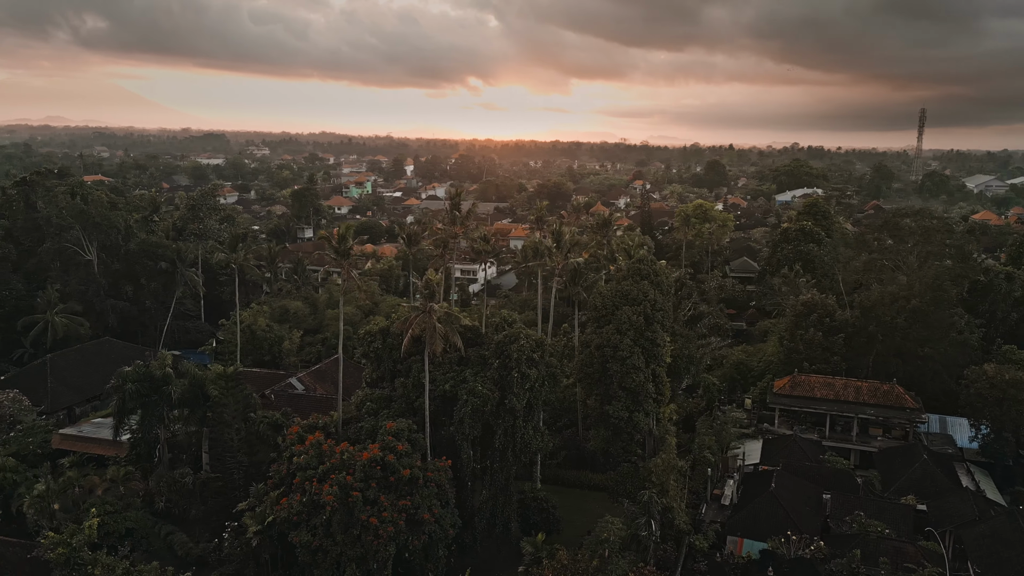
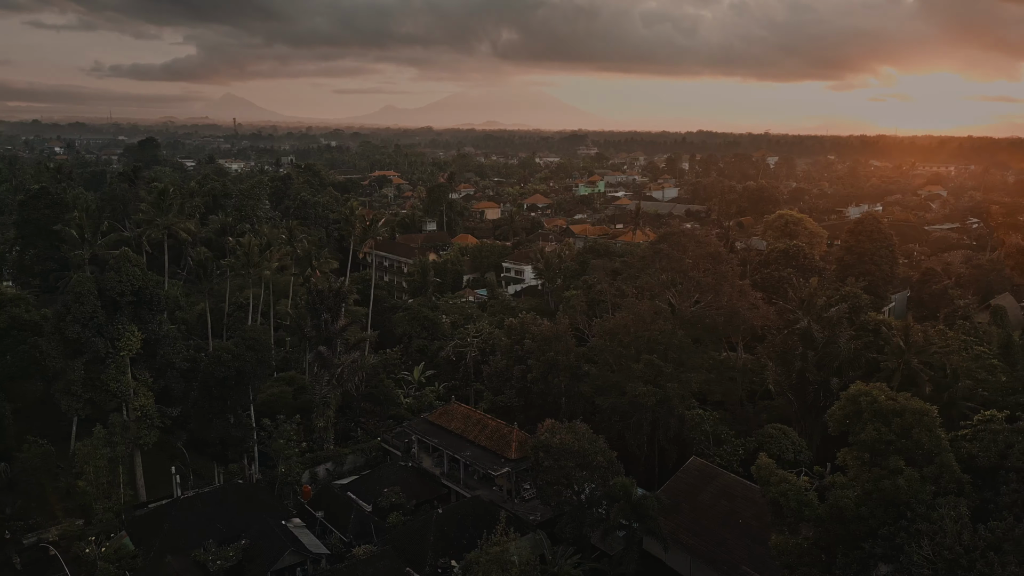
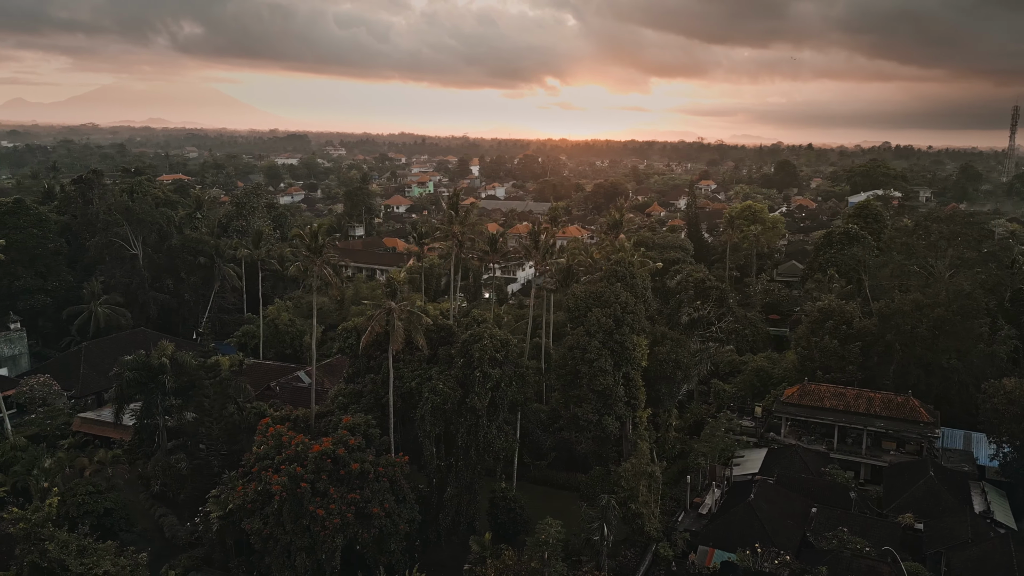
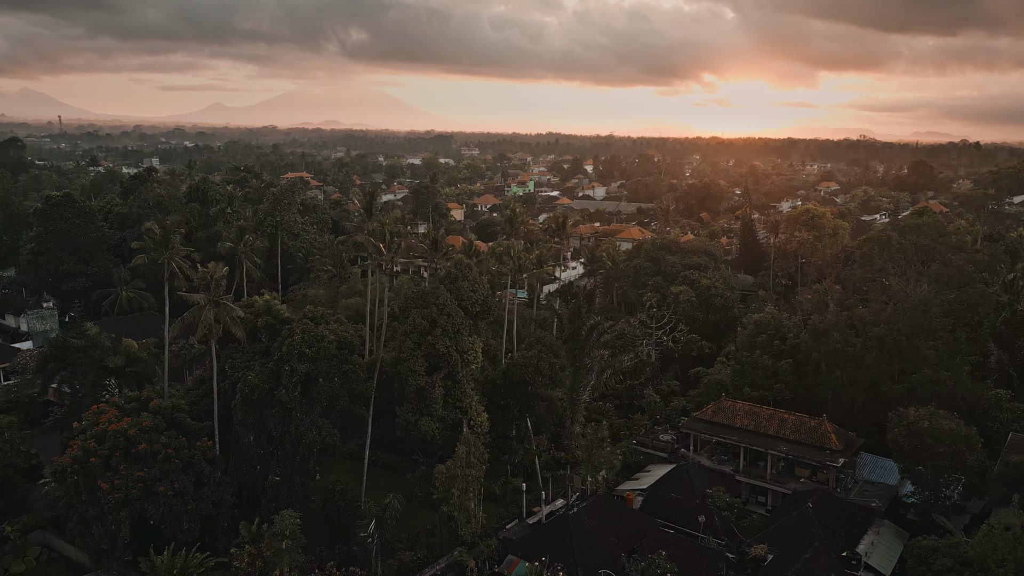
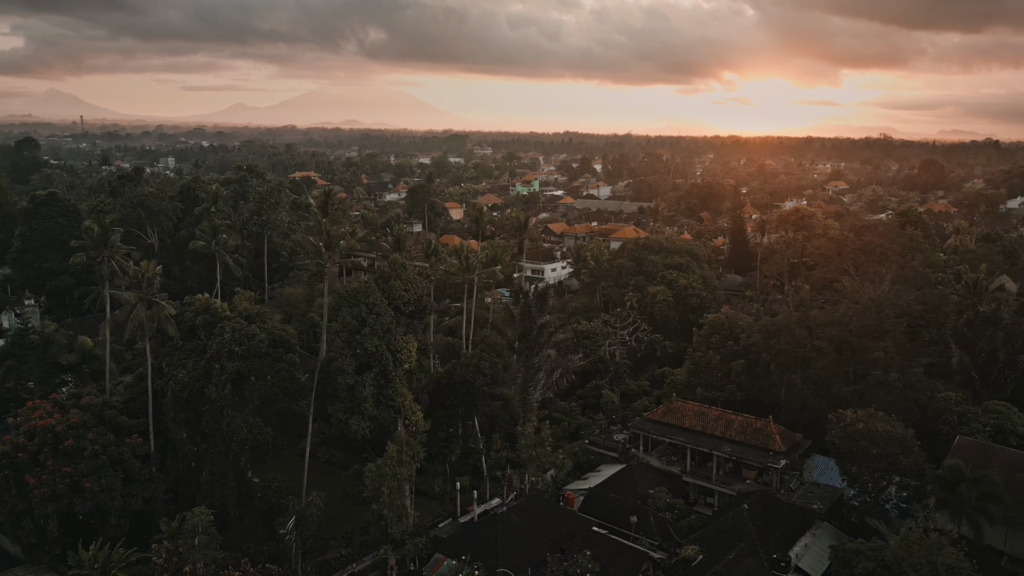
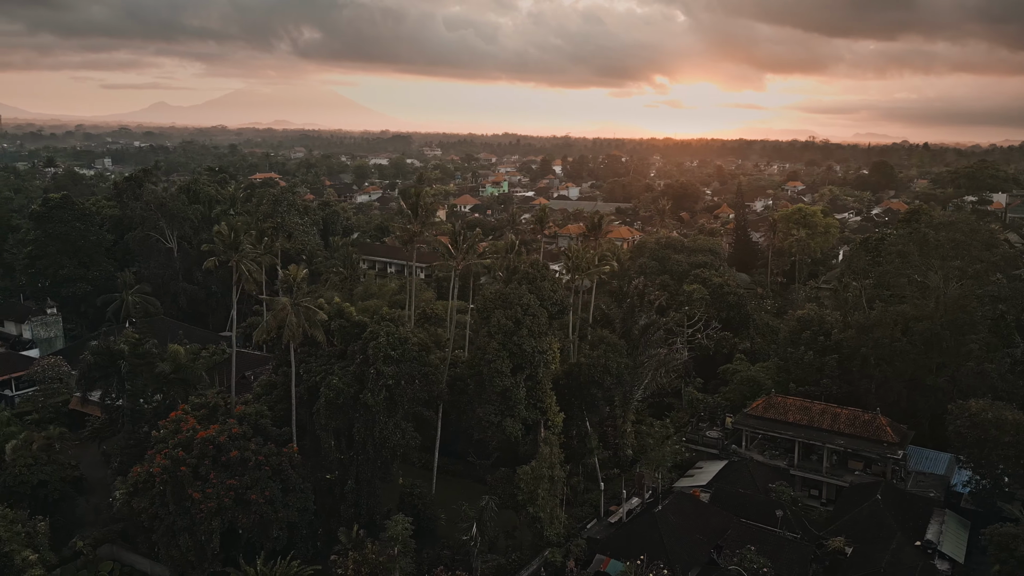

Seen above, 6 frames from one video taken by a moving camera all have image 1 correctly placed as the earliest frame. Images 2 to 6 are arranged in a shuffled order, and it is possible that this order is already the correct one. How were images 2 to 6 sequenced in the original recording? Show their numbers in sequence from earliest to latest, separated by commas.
3, 6, 4, 5, 2
